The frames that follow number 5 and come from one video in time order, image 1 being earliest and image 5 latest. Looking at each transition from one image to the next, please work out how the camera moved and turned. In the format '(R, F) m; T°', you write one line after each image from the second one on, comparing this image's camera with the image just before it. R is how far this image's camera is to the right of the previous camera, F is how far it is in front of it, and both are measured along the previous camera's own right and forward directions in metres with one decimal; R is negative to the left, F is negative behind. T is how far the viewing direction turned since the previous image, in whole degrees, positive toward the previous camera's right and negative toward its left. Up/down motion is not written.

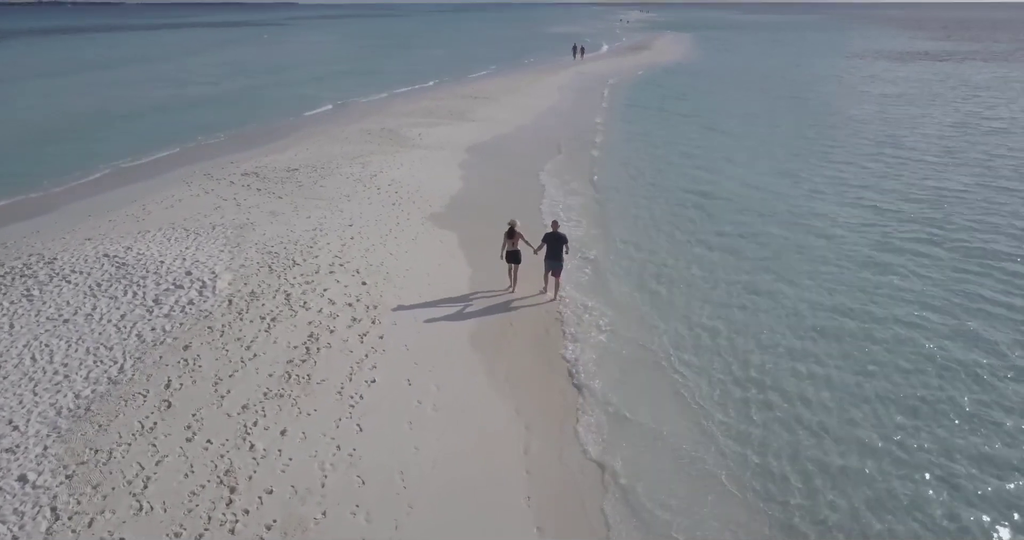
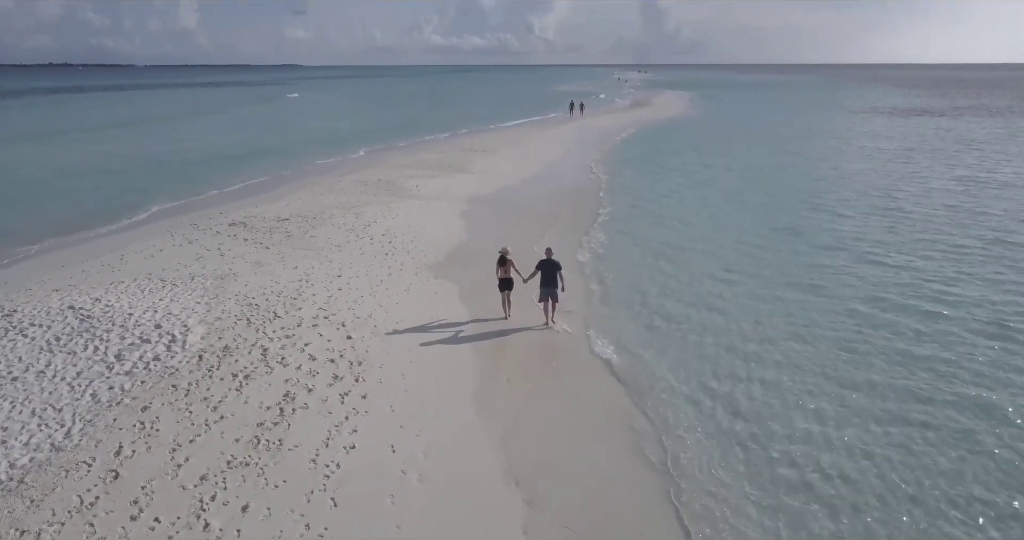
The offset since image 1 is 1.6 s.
(+0.1, +0.7) m; 0°
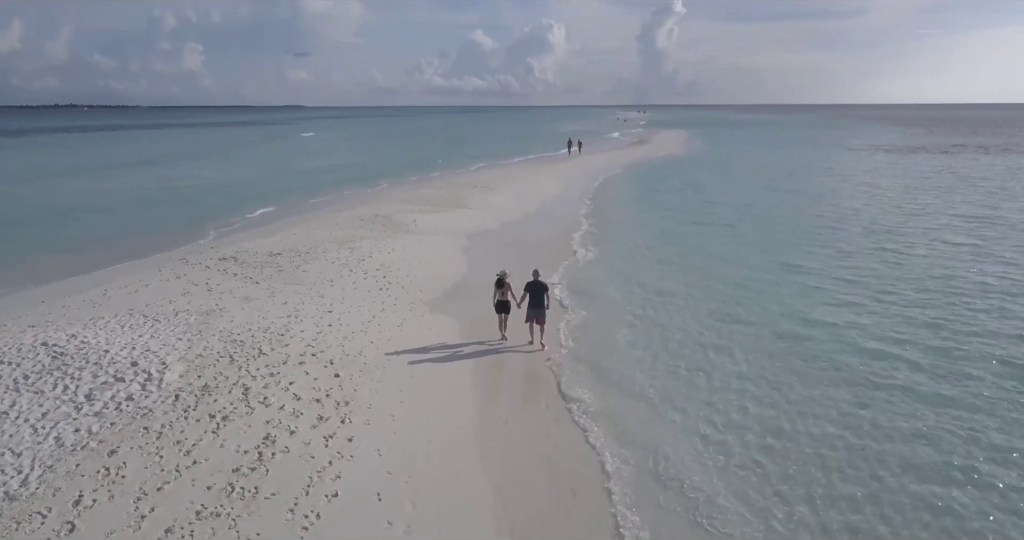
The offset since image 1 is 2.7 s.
(+0.1, +0.4) m; 0°
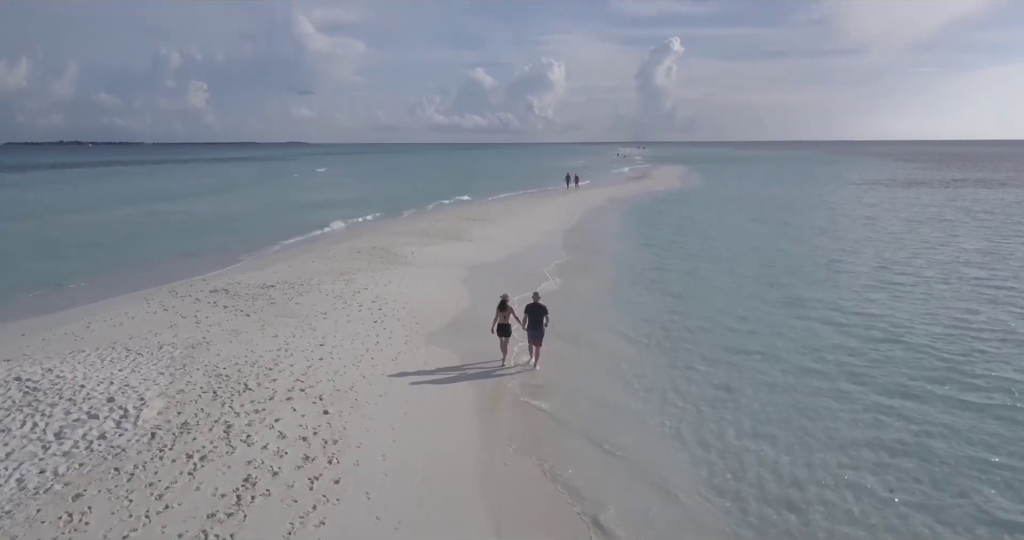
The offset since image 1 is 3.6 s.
(0.0, +0.4) m; 0°
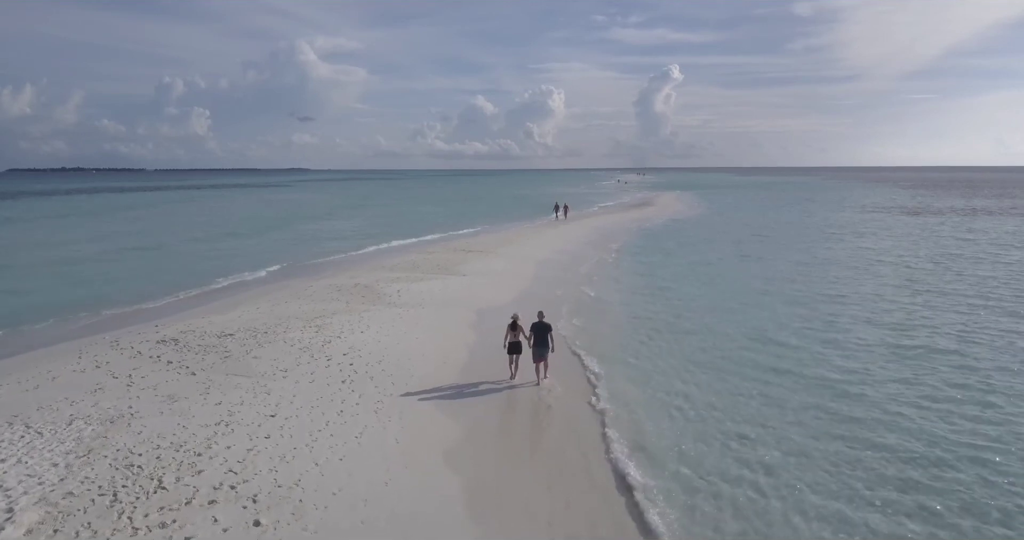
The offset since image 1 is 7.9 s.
(+0.2, +2.1) m; 0°
